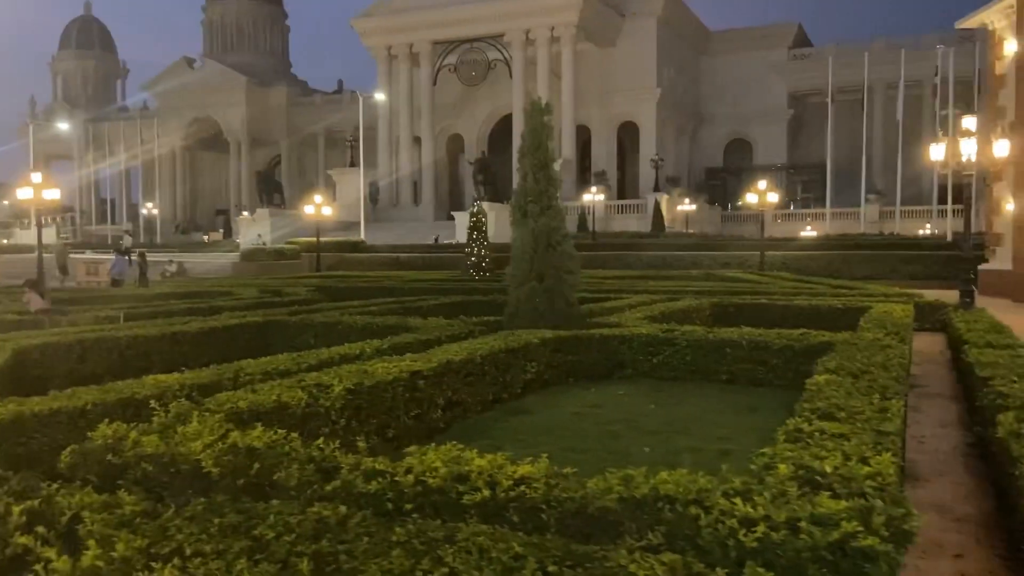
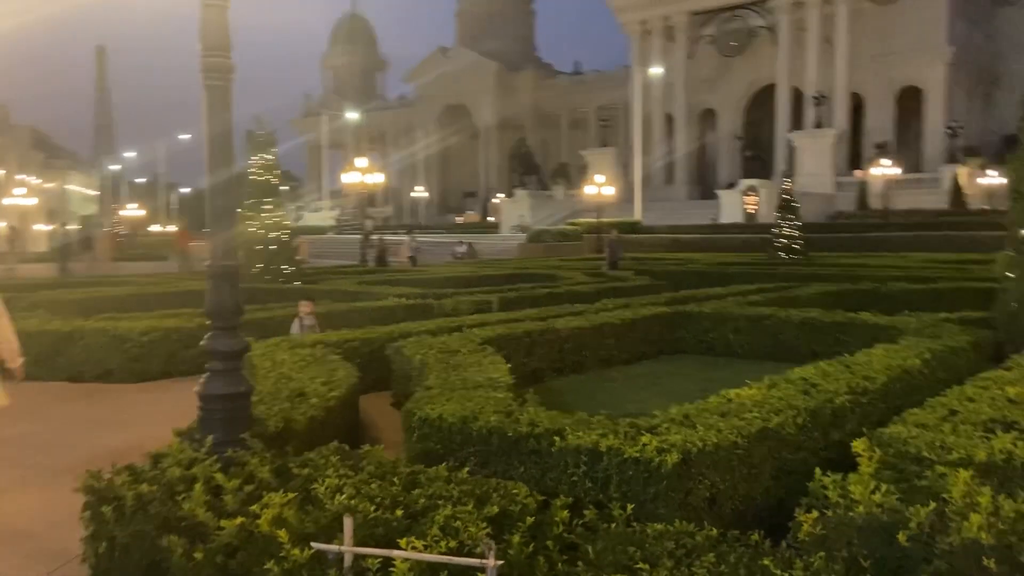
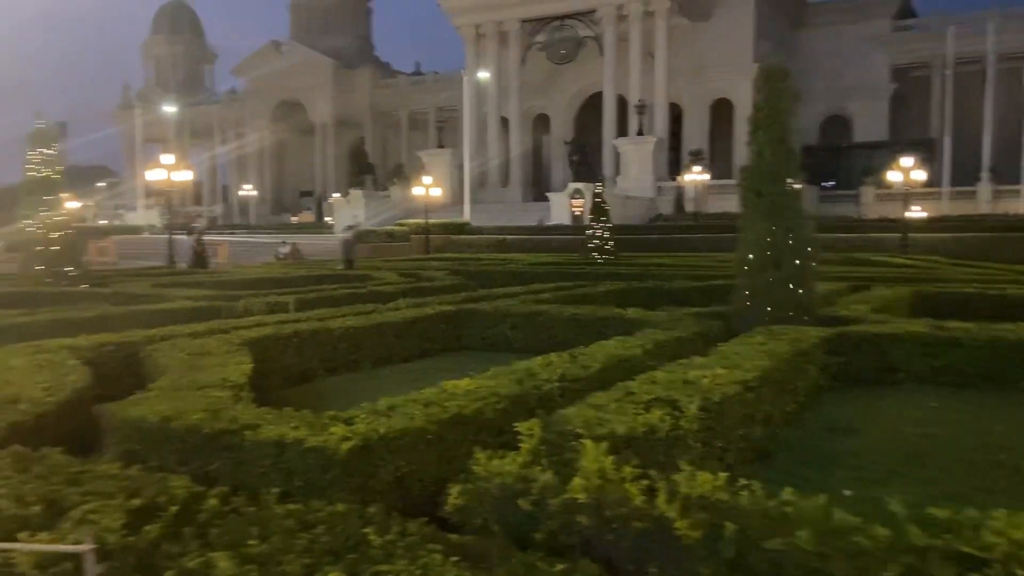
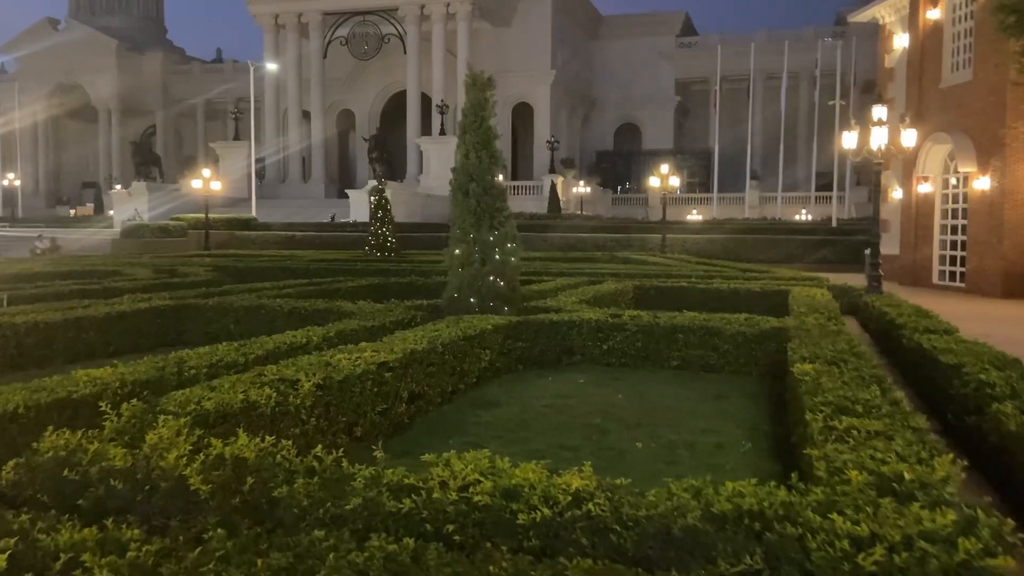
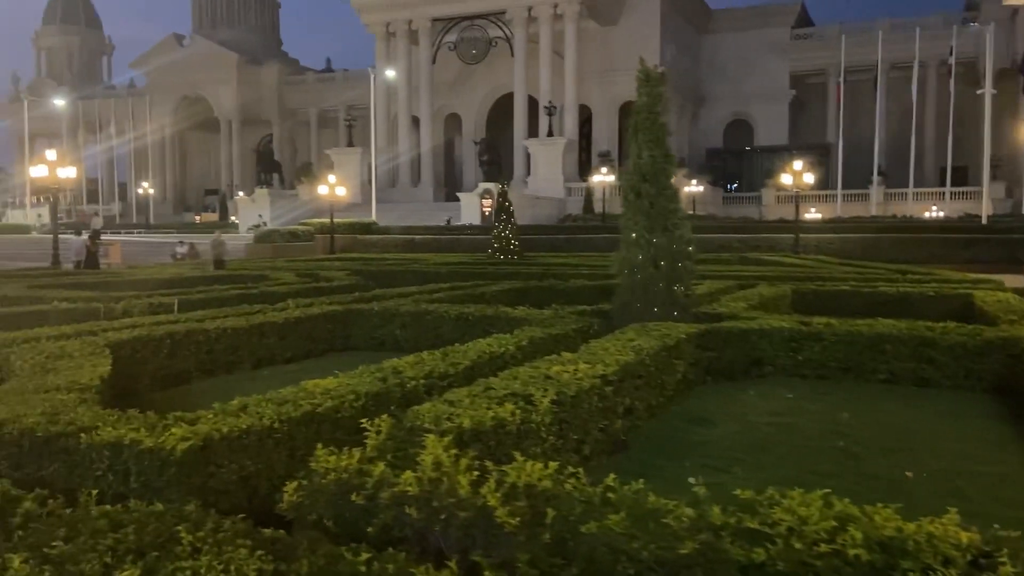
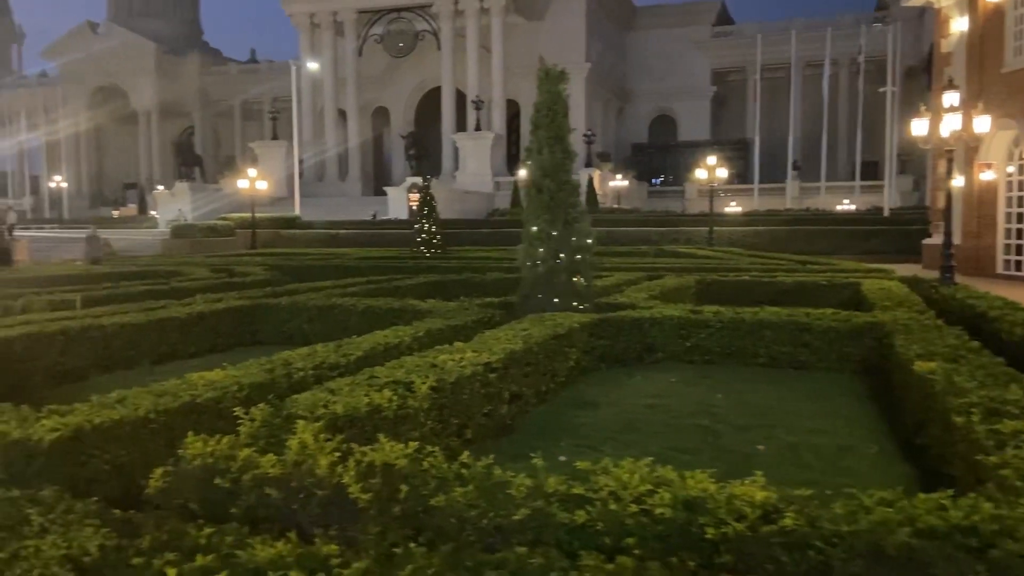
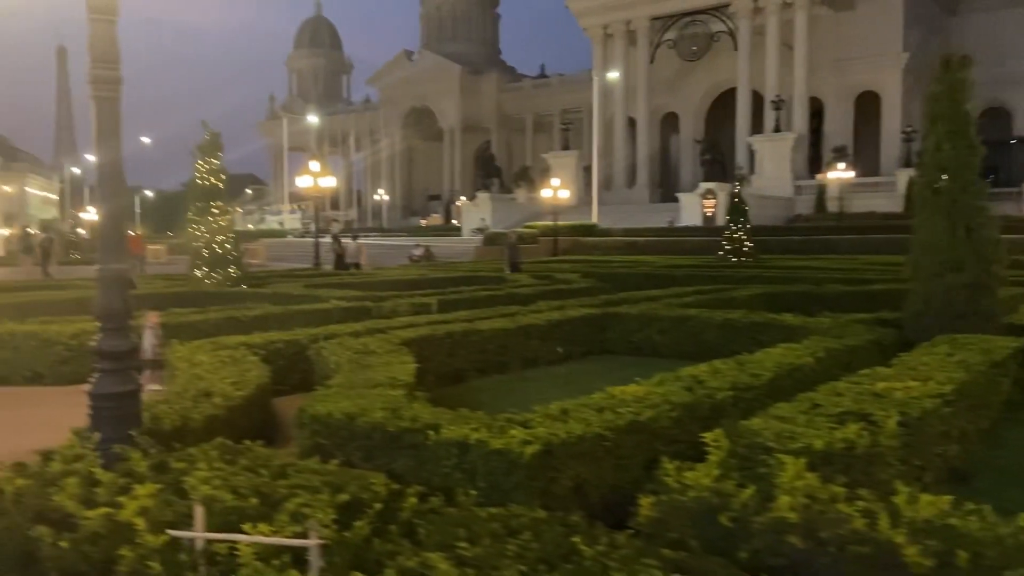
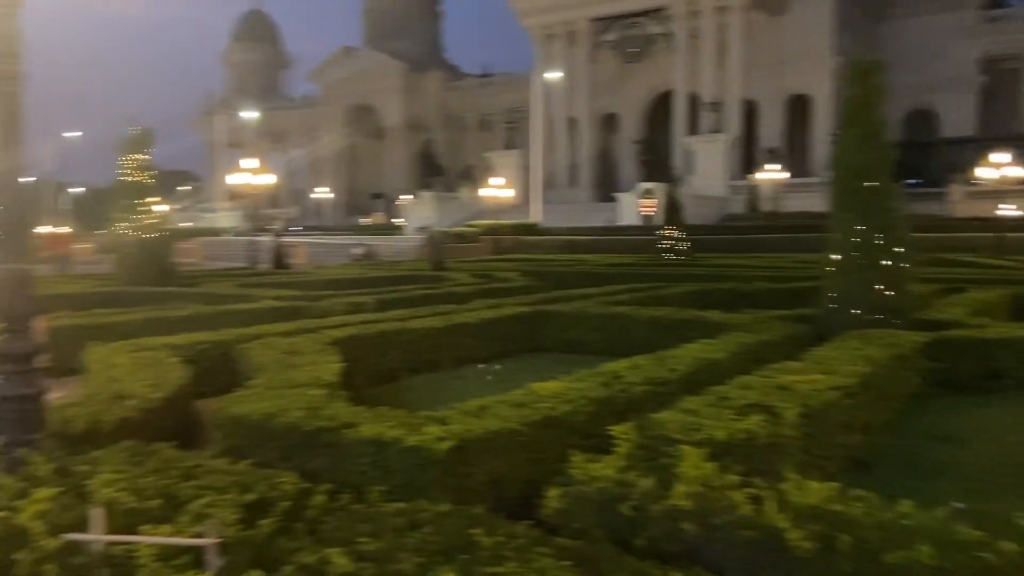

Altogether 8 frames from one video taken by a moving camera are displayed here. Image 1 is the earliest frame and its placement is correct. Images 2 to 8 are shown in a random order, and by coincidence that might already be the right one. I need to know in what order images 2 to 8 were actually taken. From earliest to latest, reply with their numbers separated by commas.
4, 6, 5, 3, 8, 7, 2
